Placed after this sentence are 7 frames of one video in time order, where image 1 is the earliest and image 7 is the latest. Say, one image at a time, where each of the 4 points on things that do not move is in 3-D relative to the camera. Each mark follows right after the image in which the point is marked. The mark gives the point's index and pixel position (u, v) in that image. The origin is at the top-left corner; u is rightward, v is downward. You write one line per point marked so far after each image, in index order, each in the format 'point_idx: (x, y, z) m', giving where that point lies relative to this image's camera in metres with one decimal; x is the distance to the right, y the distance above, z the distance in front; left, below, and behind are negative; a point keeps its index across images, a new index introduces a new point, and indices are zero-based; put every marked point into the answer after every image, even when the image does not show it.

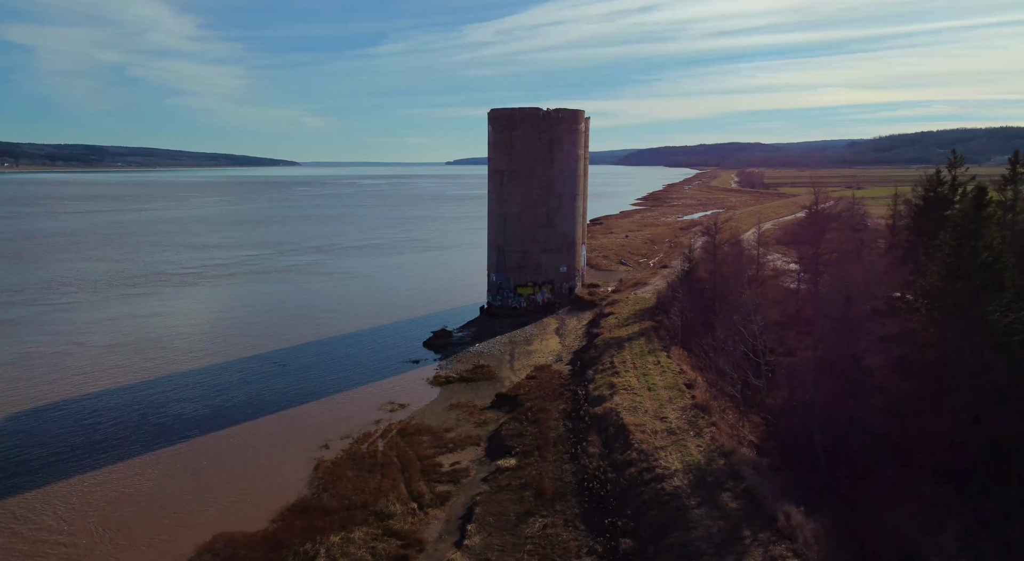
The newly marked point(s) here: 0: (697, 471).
0: (+3.3, -3.3, +10.6) m
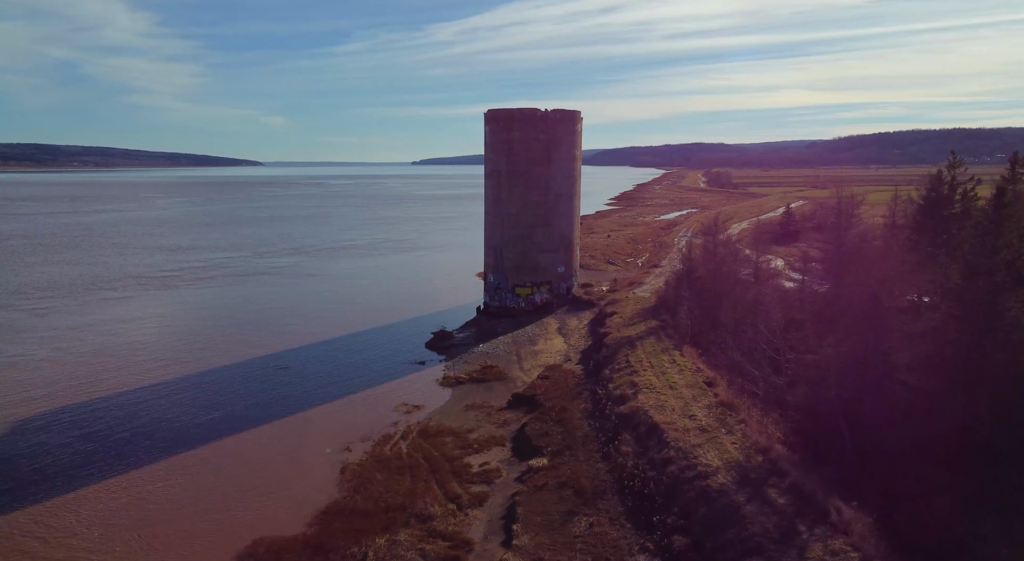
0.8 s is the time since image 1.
0: (+4.0, -3.3, +10.7) m
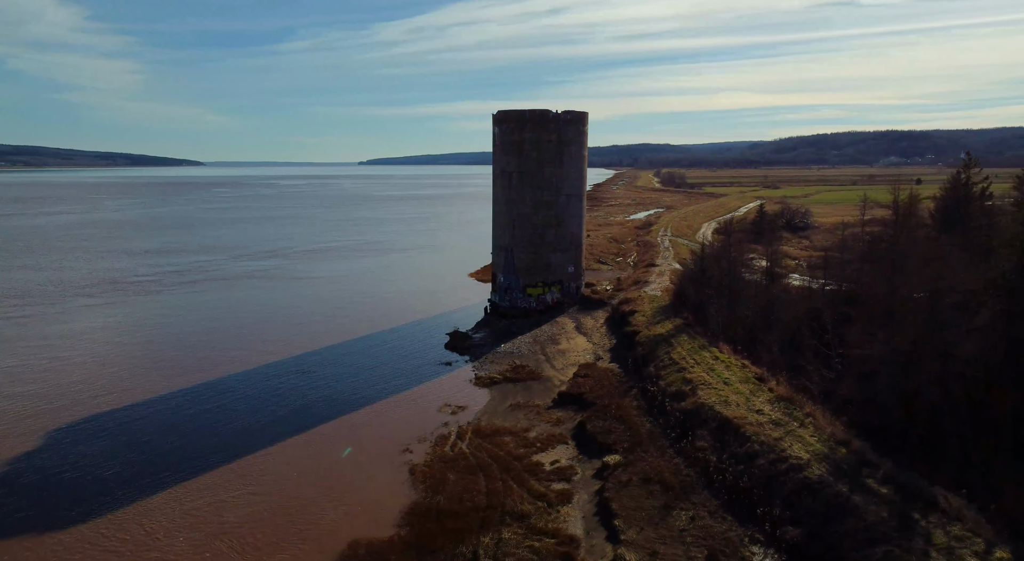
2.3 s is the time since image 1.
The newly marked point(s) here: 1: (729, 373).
0: (+5.7, -3.2, +10.9) m
1: (+6.1, -2.6, +17.0) m
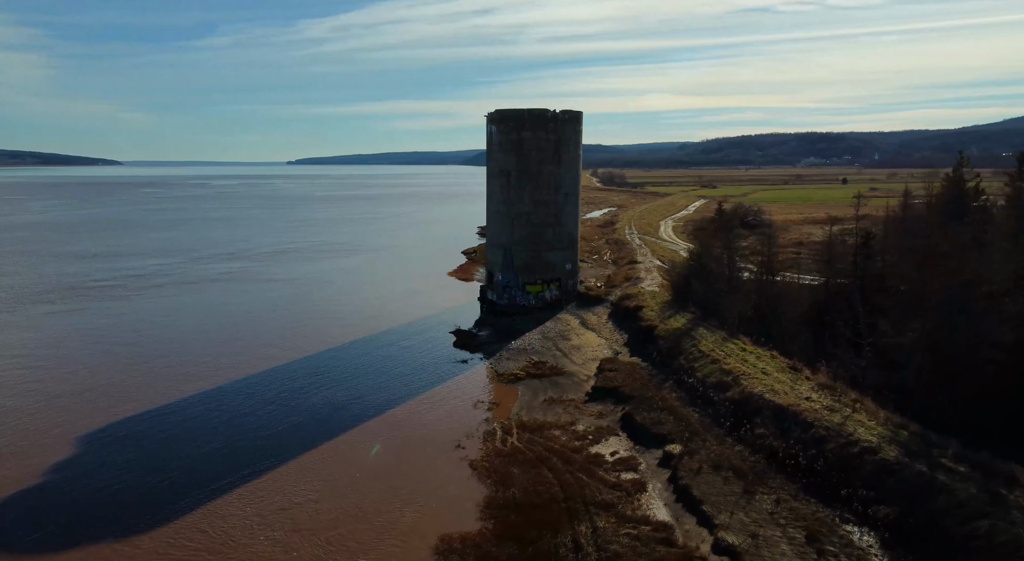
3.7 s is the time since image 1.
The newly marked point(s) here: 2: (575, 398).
0: (+7.2, -3.0, +11.4) m
1: (+7.2, -2.4, +17.5) m
2: (+1.9, -3.6, +18.9) m
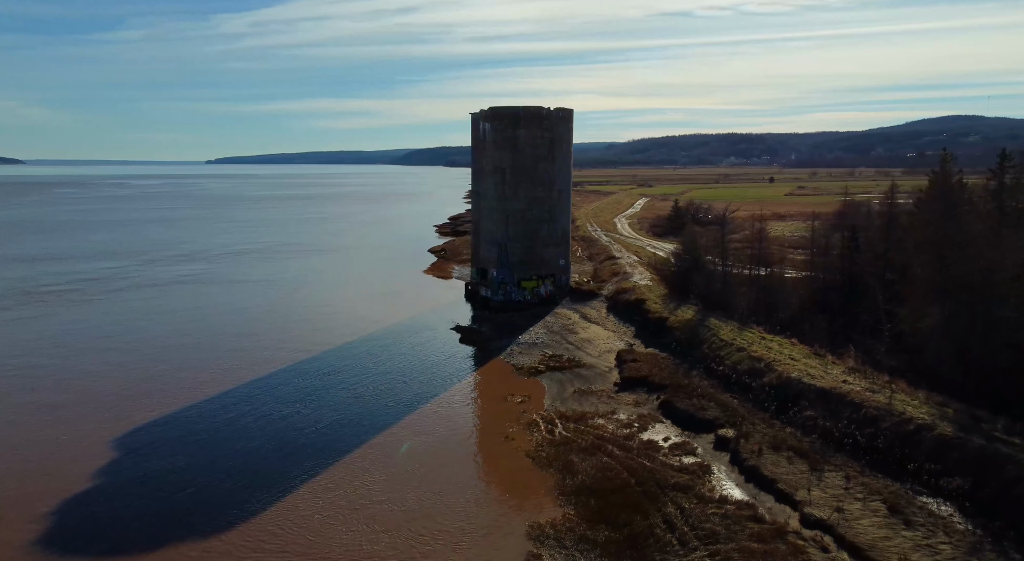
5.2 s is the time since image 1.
0: (+8.6, -2.7, +12.1) m
1: (+8.2, -2.1, +18.2) m
2: (+2.9, -3.4, +19.2) m
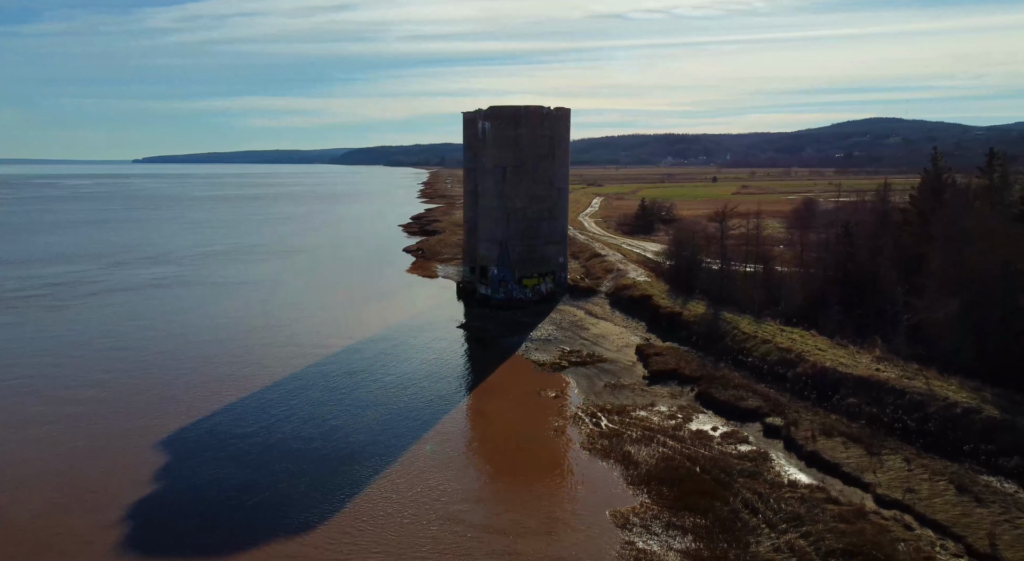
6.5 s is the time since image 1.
0: (+10.0, -2.6, +12.7) m
1: (+9.3, -1.9, +18.8) m
2: (+3.9, -3.2, +19.6) m
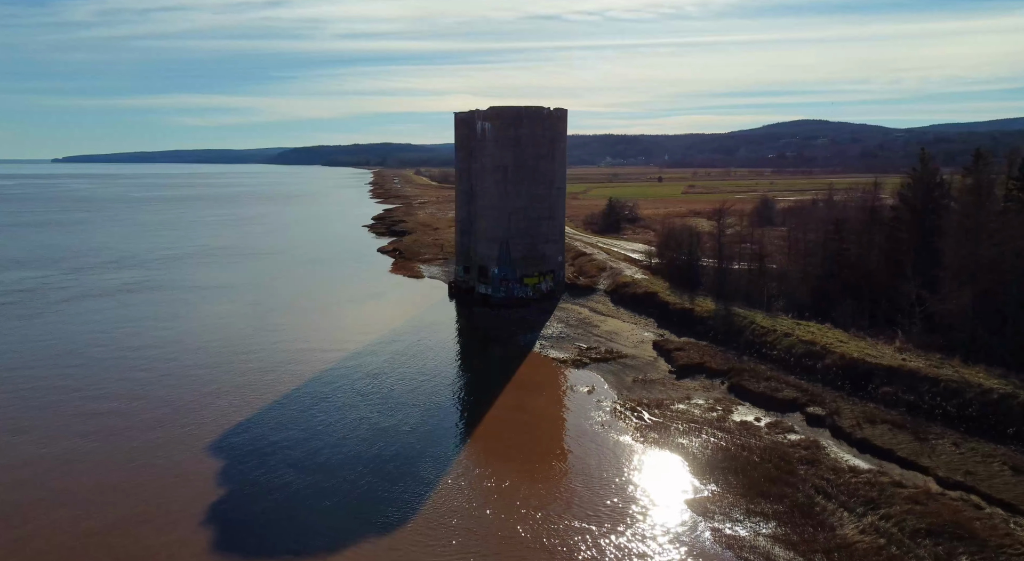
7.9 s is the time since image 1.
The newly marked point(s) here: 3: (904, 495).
0: (+11.3, -2.4, +13.5) m
1: (+10.3, -1.7, +19.5) m
2: (+4.9, -3.1, +20.0) m
3: (+6.7, -3.7, +10.6) m
